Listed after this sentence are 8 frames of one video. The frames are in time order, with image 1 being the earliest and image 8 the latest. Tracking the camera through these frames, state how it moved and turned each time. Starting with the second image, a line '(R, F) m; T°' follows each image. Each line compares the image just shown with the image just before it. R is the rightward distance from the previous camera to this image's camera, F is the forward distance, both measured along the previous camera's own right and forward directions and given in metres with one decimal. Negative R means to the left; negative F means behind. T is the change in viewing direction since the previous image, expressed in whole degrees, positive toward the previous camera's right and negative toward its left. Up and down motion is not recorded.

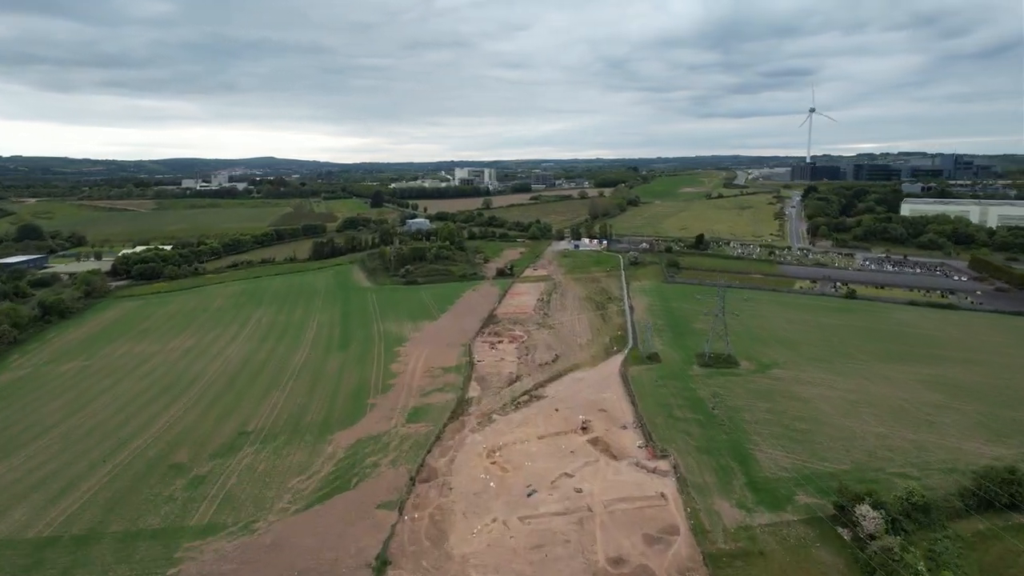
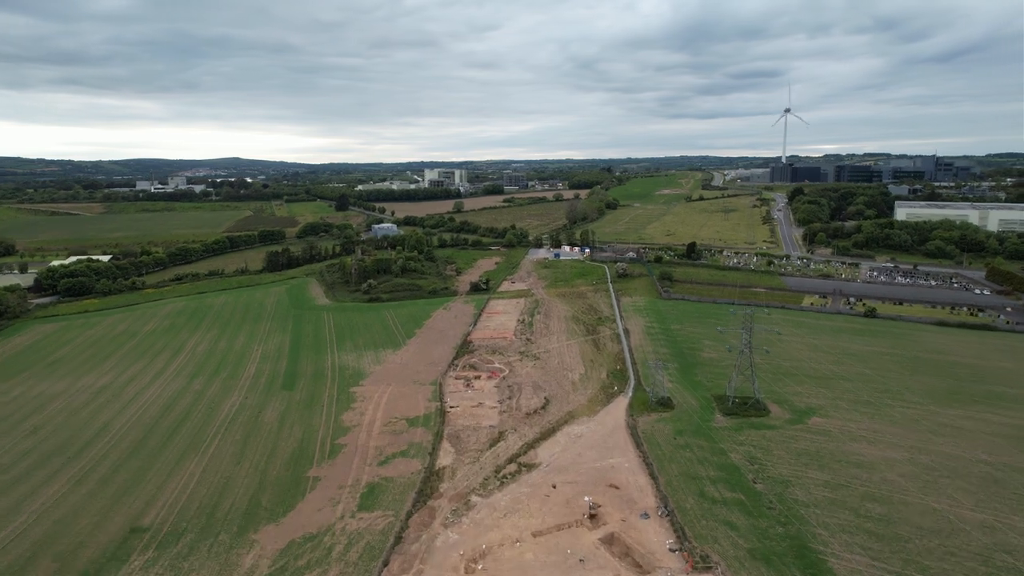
(-0.2, +4.2) m; +2°
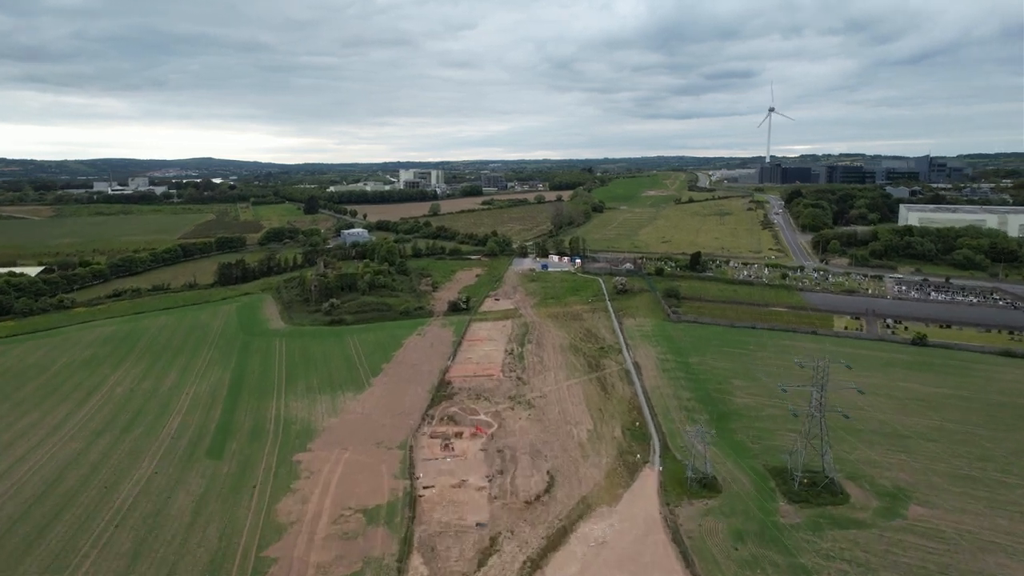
(-0.3, +4.7) m; +2°
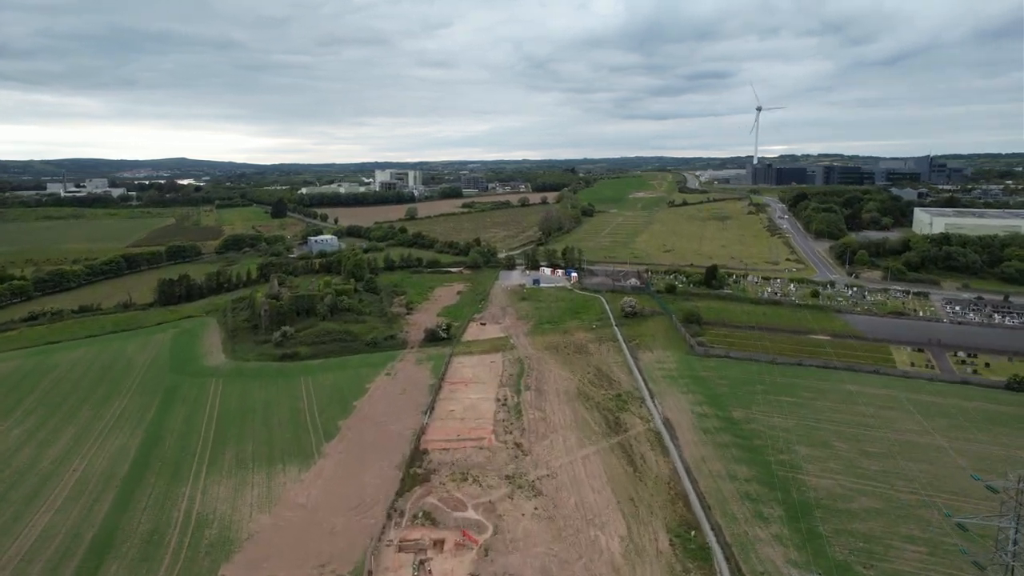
(-0.4, +5.2) m; +2°
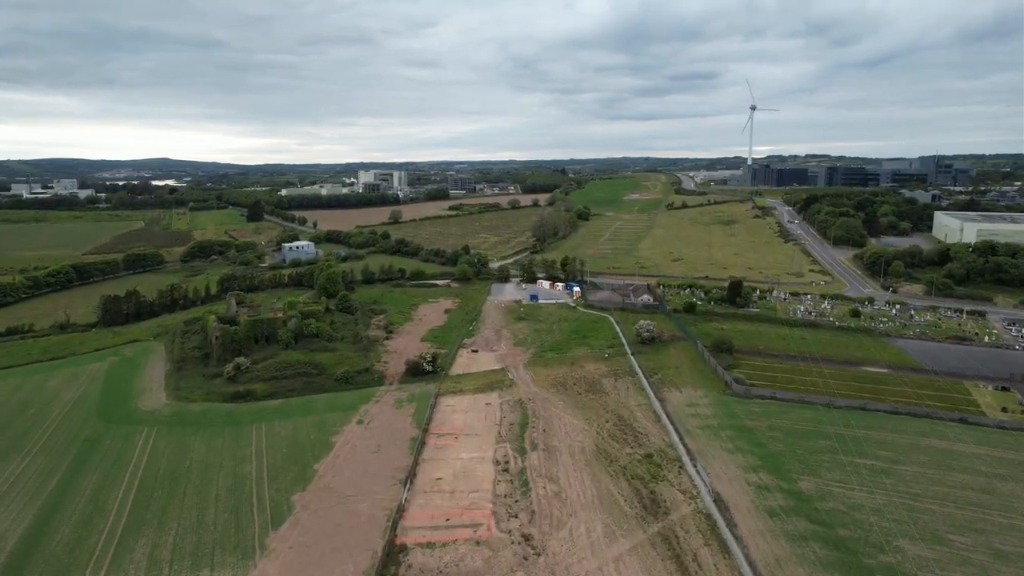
(-0.3, +4.2) m; +1°
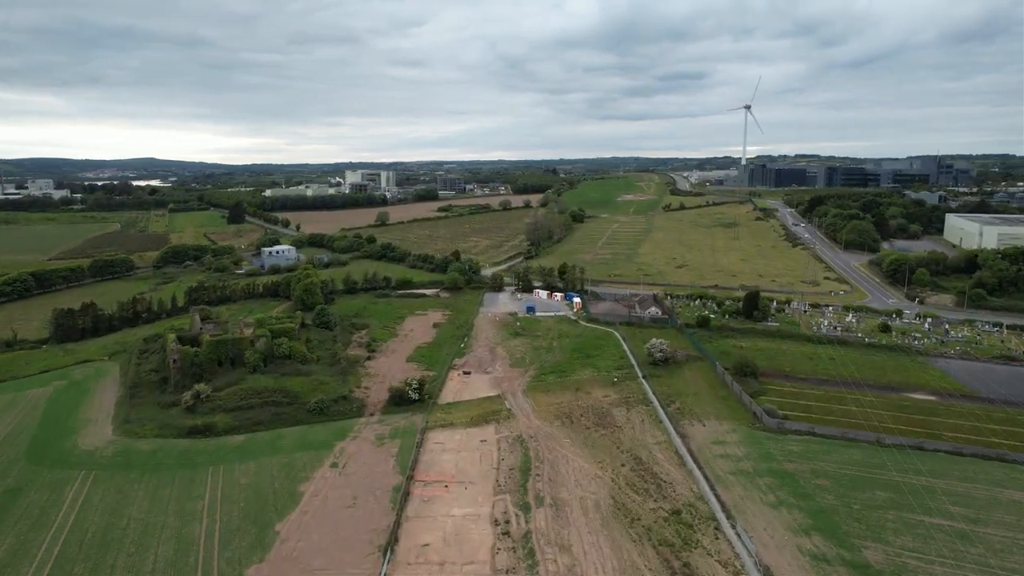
(-0.2, +2.6) m; +1°
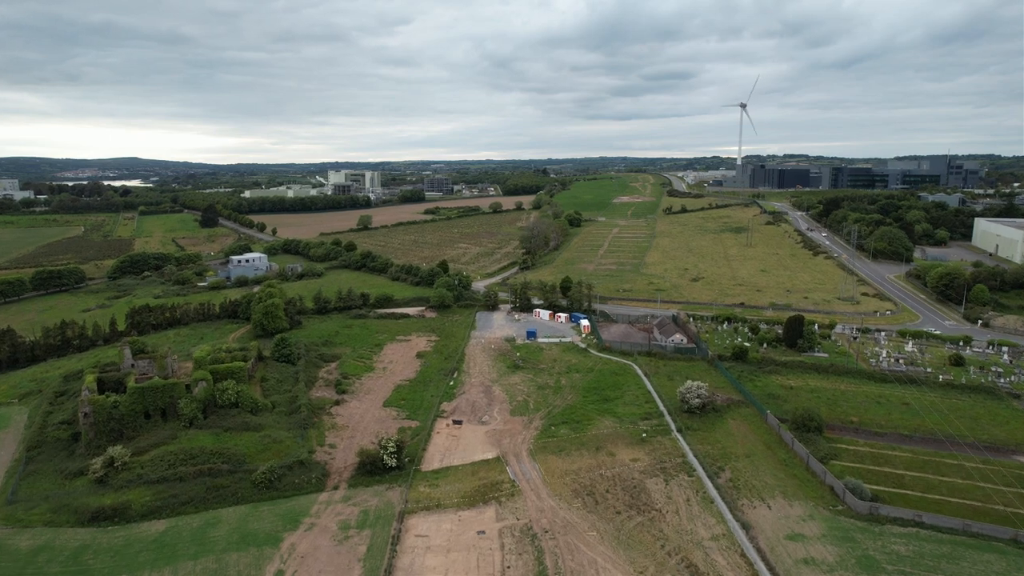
(-0.3, +4.2) m; +1°
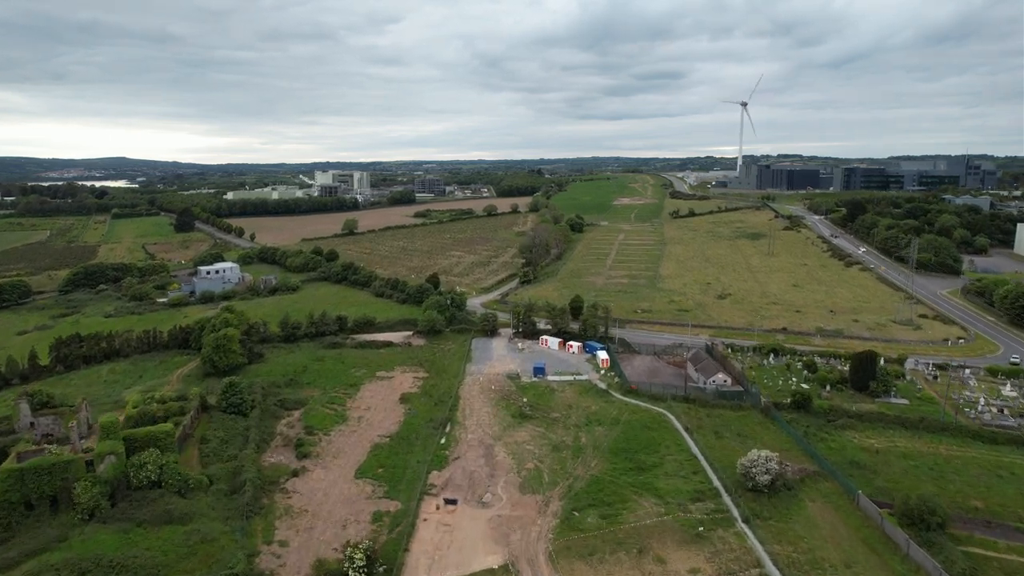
(-0.3, +4.3) m; +1°
